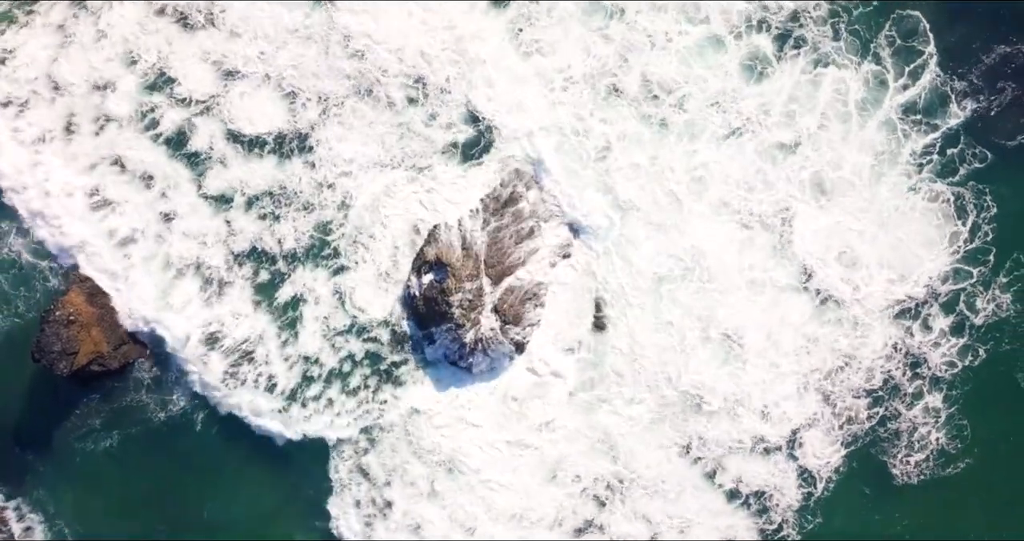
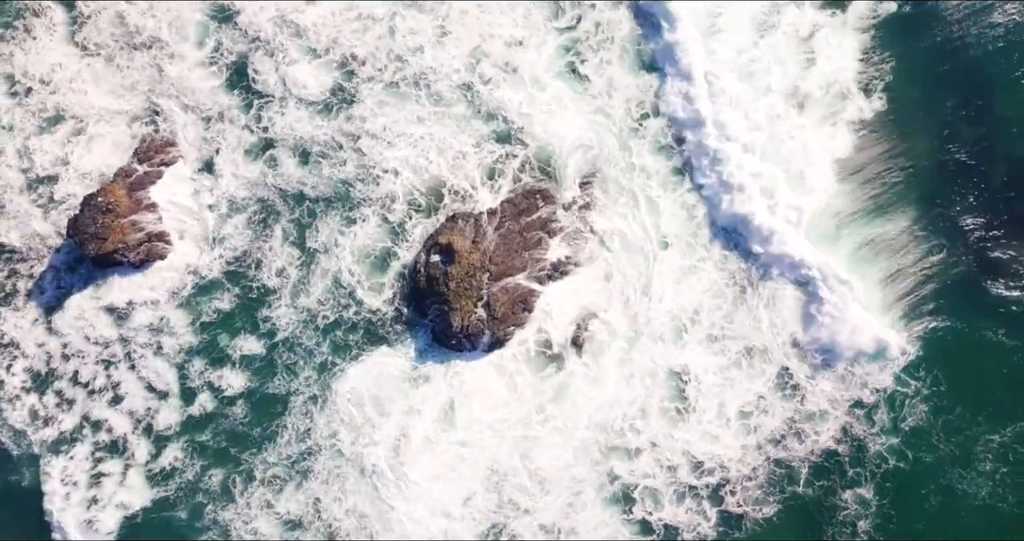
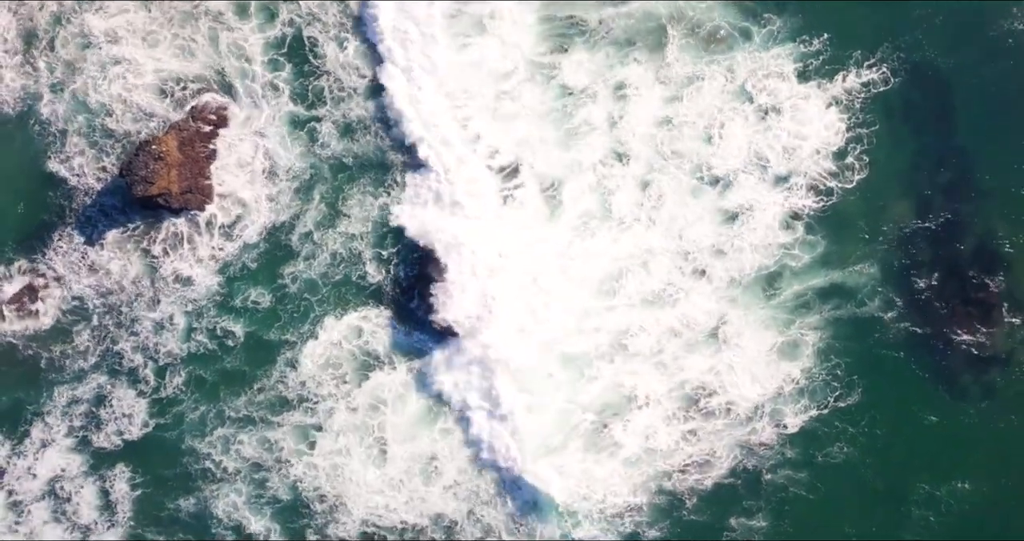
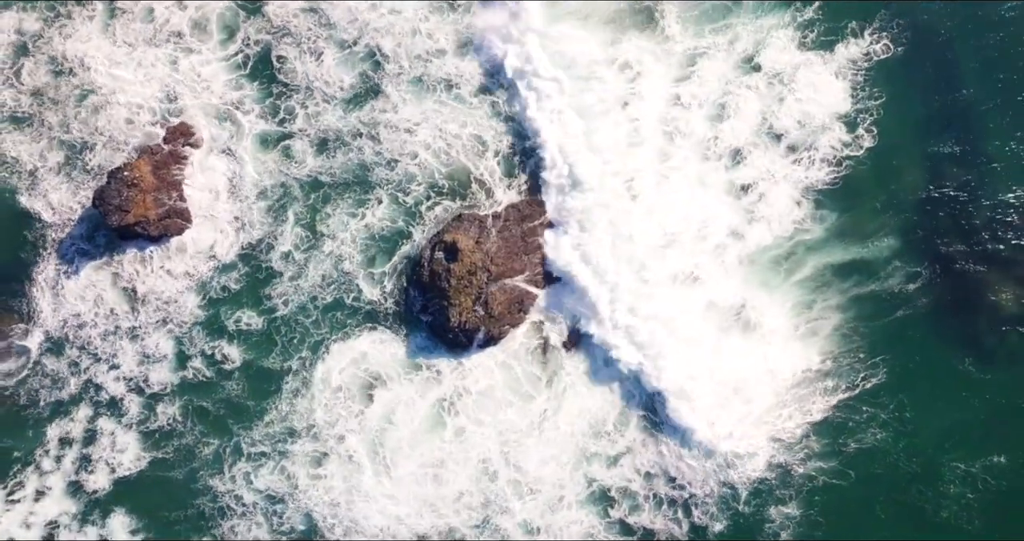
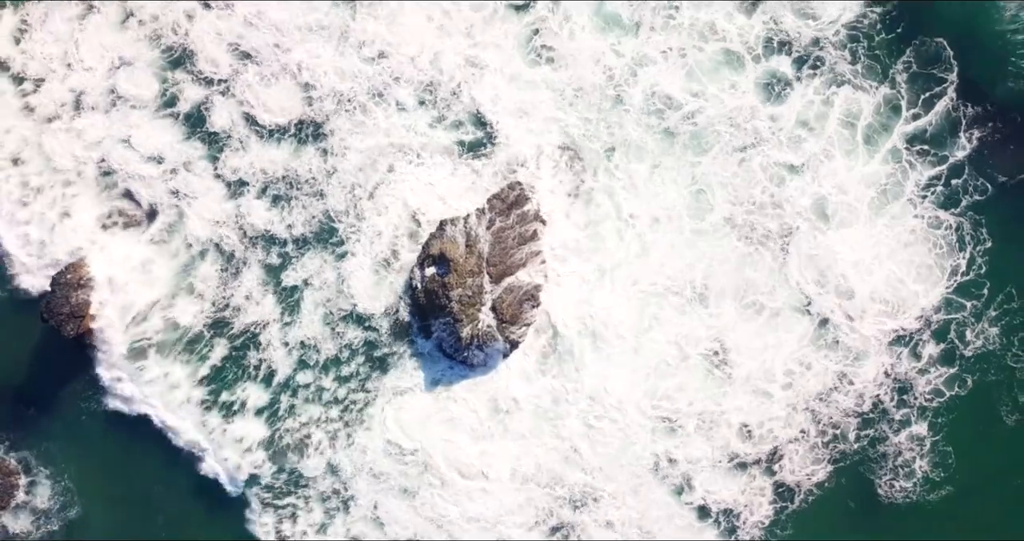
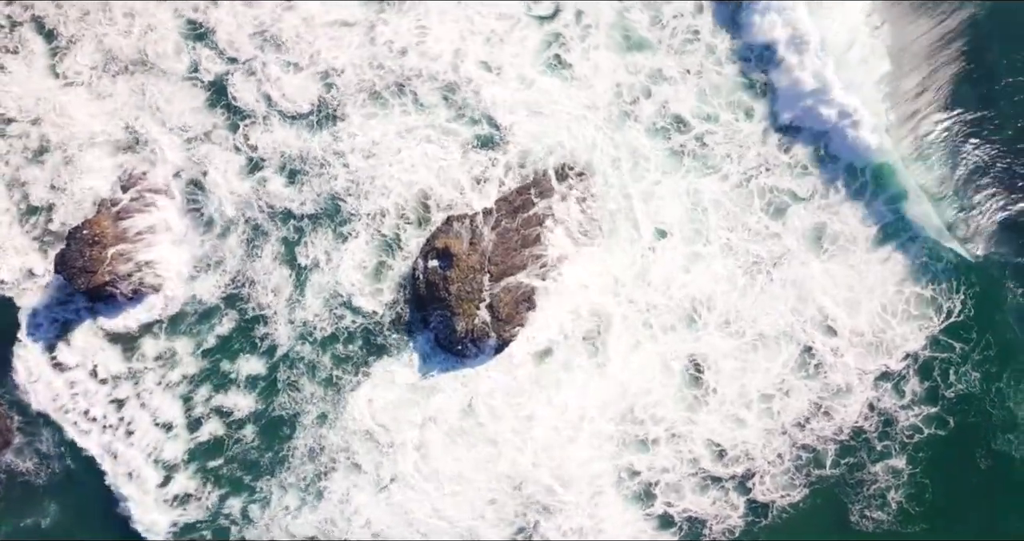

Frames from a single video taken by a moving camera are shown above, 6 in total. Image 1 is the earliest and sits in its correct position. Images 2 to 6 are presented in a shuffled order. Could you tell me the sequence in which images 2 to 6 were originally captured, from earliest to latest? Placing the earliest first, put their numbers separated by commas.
5, 6, 2, 4, 3
